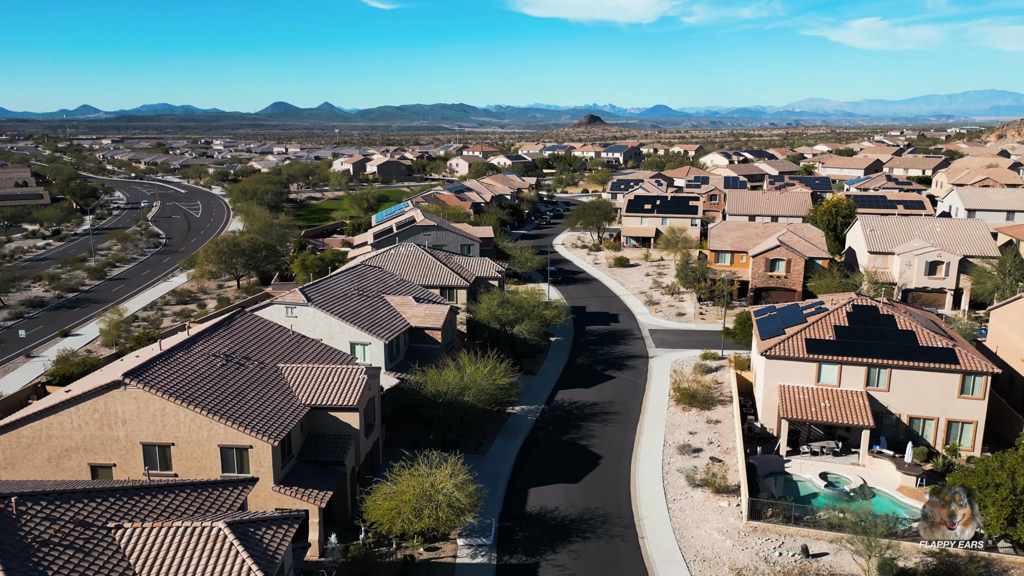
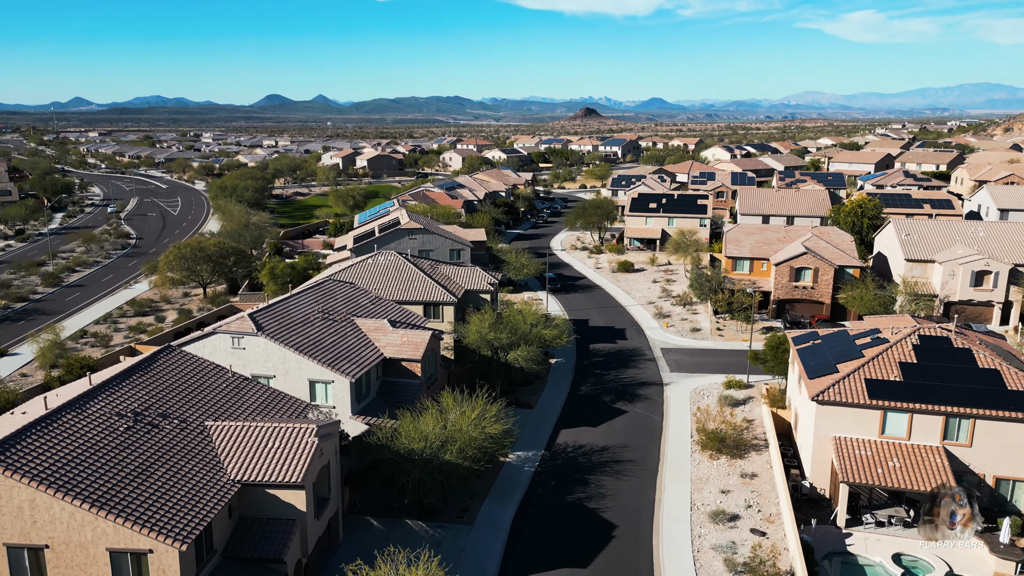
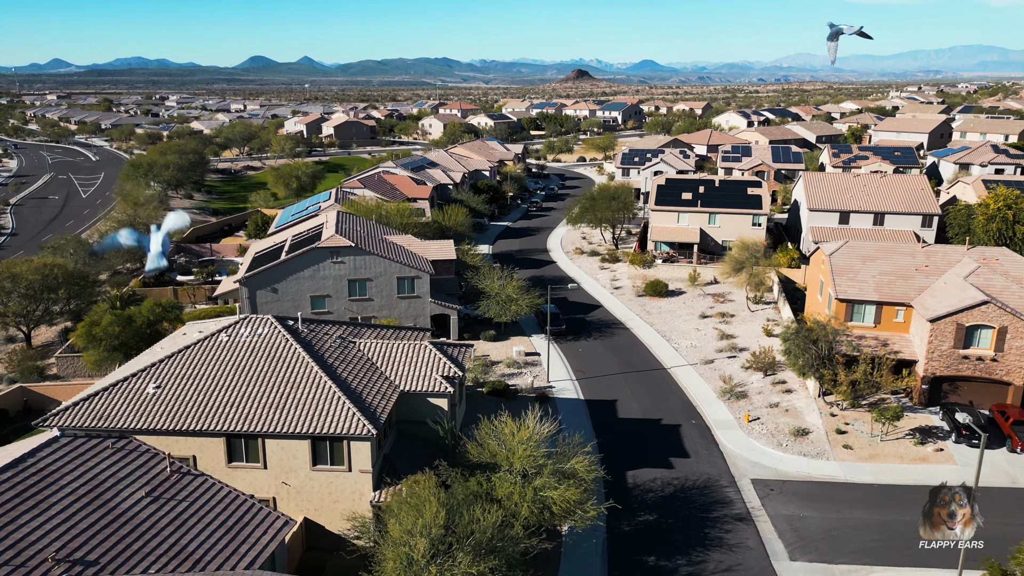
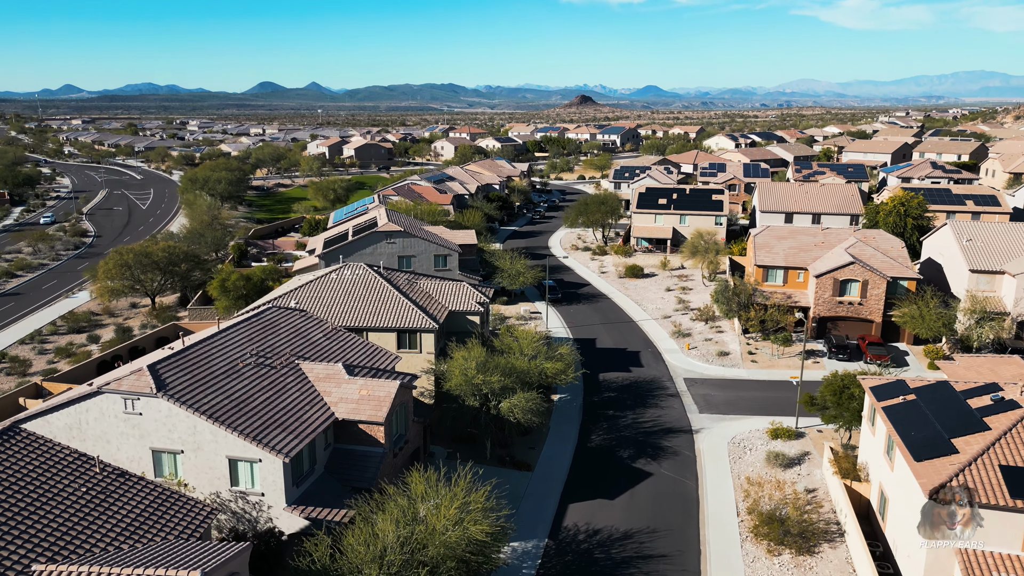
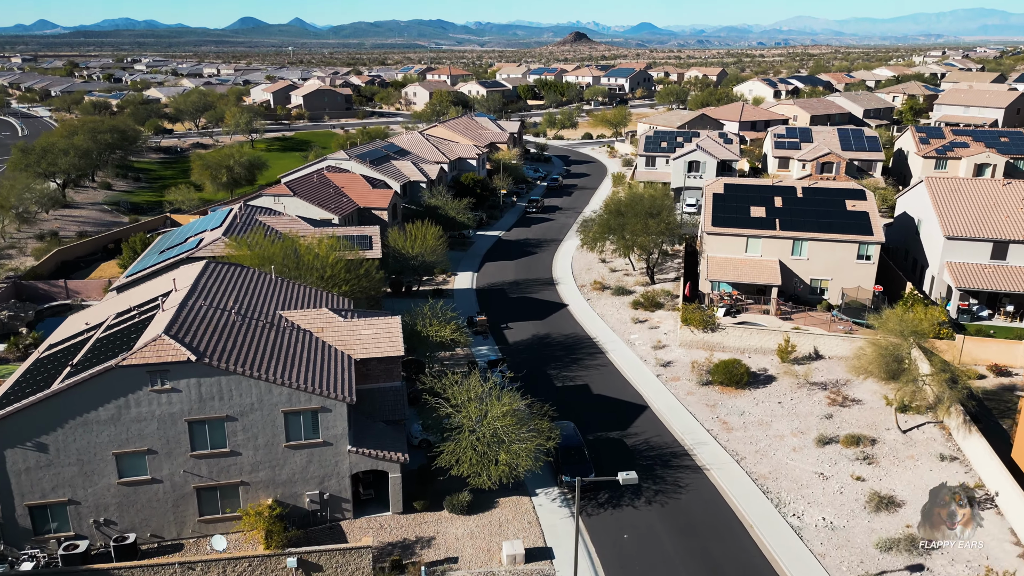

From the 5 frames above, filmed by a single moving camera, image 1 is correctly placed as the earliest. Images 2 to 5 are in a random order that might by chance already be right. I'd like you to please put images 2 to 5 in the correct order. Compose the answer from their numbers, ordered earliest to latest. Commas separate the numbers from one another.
2, 4, 3, 5
